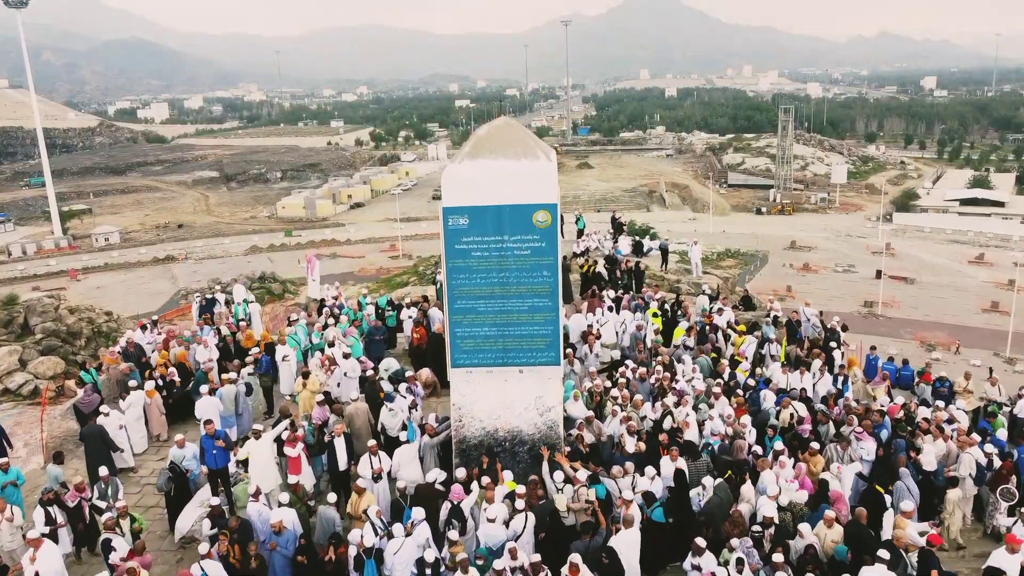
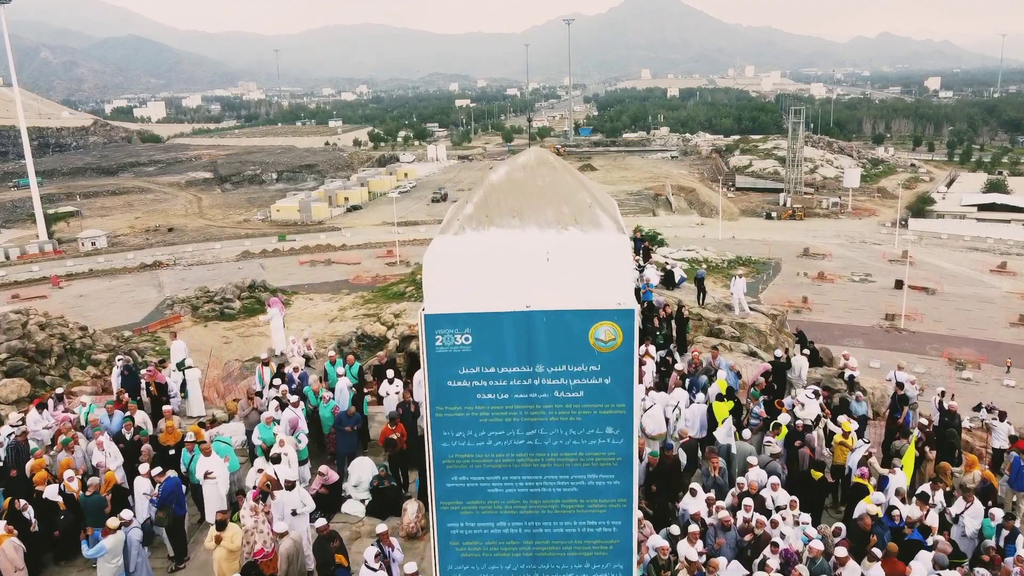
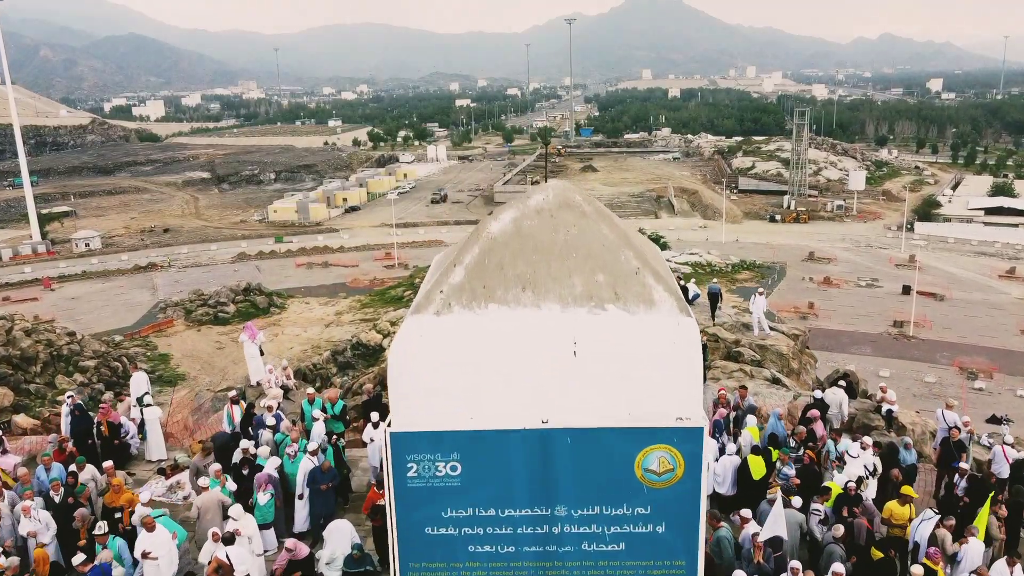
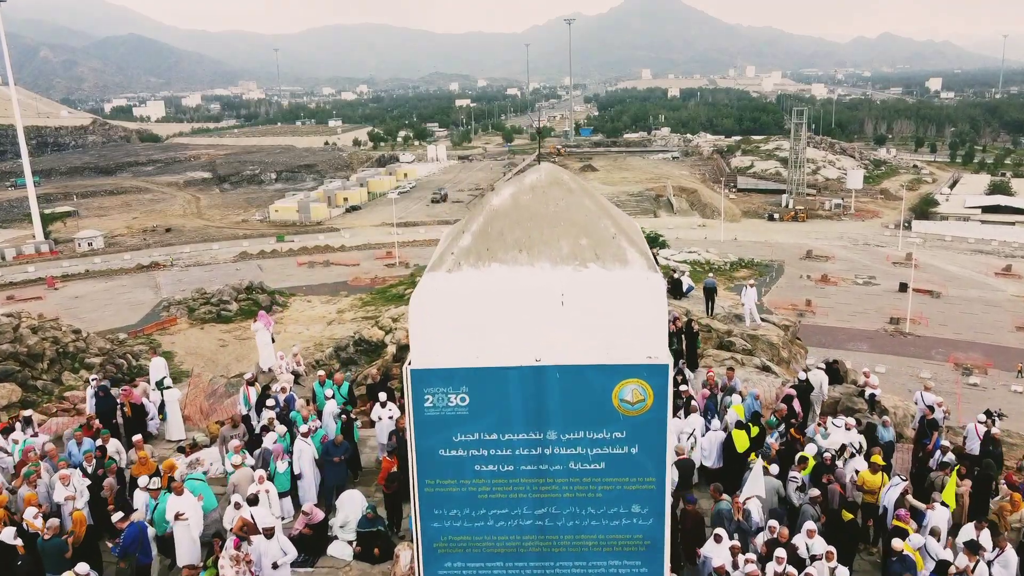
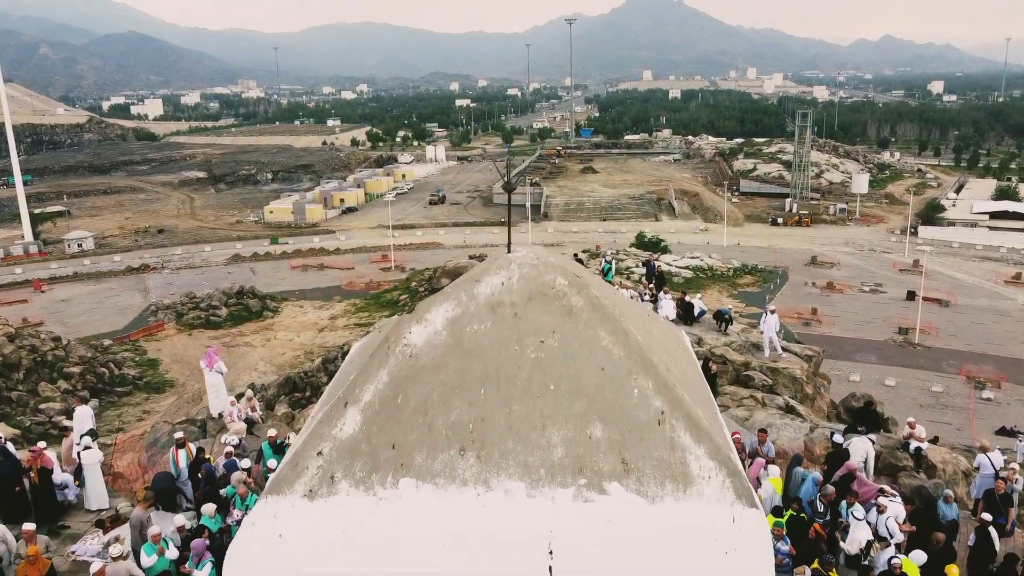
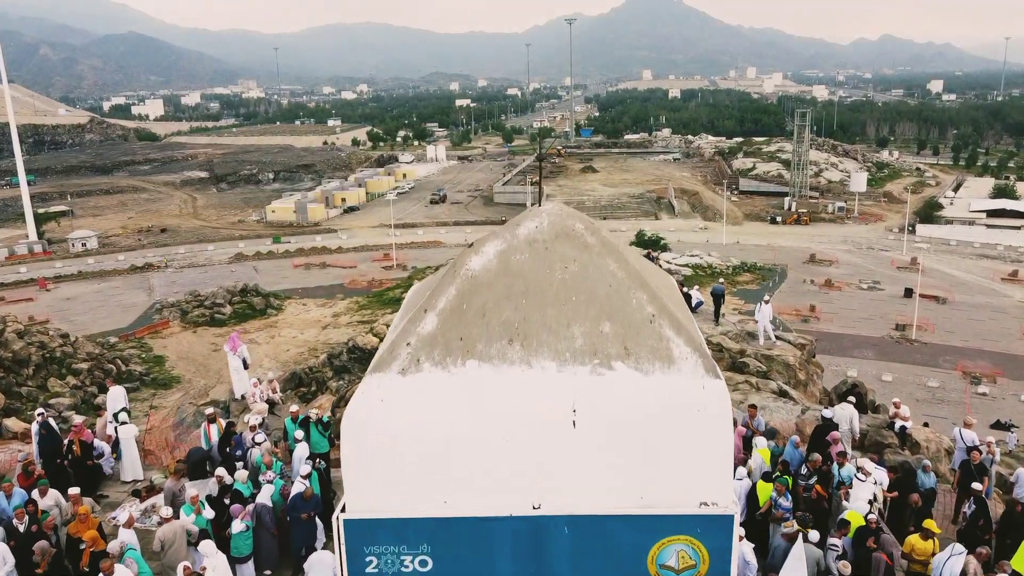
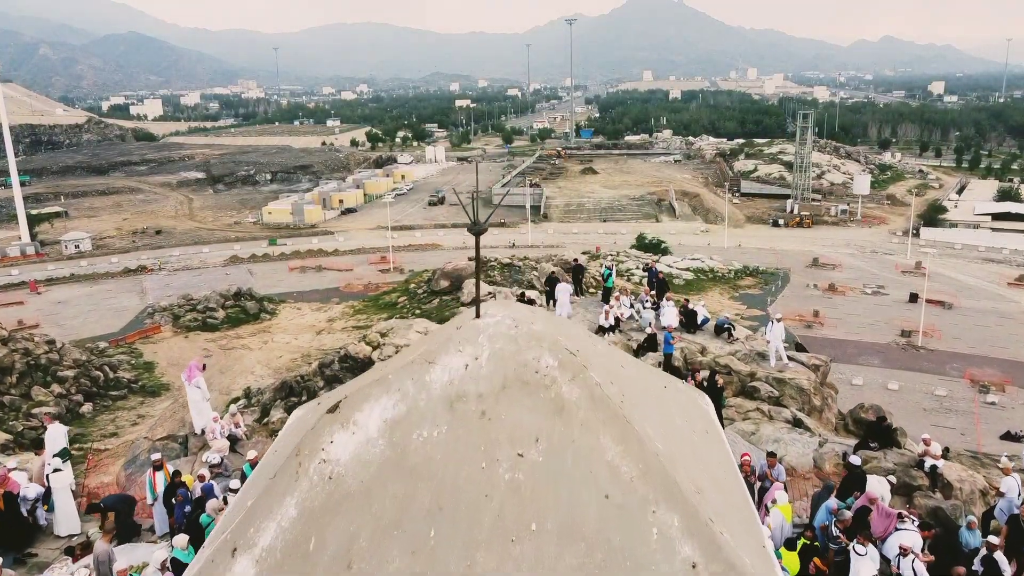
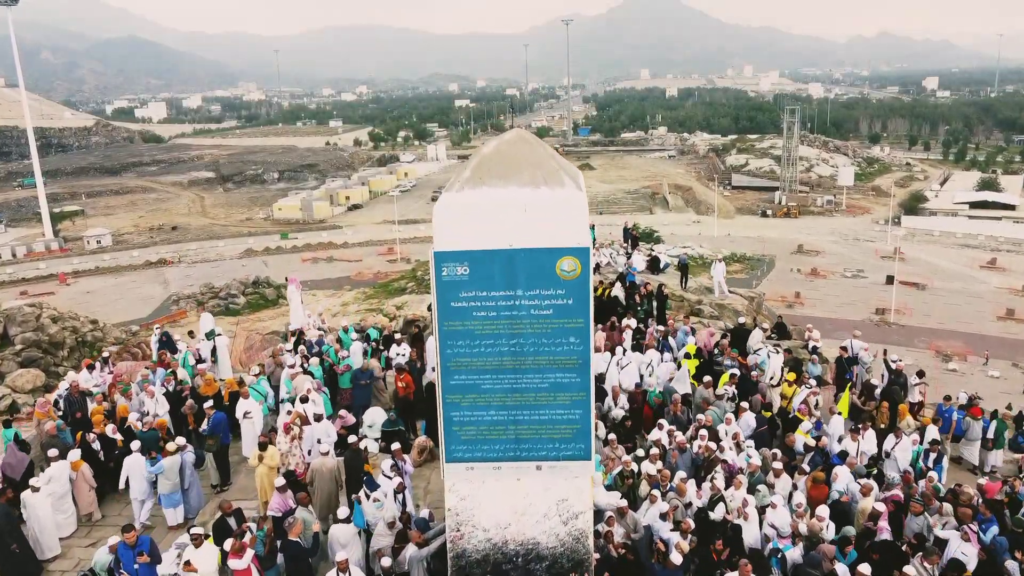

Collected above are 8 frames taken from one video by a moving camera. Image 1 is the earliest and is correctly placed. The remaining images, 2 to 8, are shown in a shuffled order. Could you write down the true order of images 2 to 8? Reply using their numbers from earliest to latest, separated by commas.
8, 2, 4, 3, 6, 5, 7
